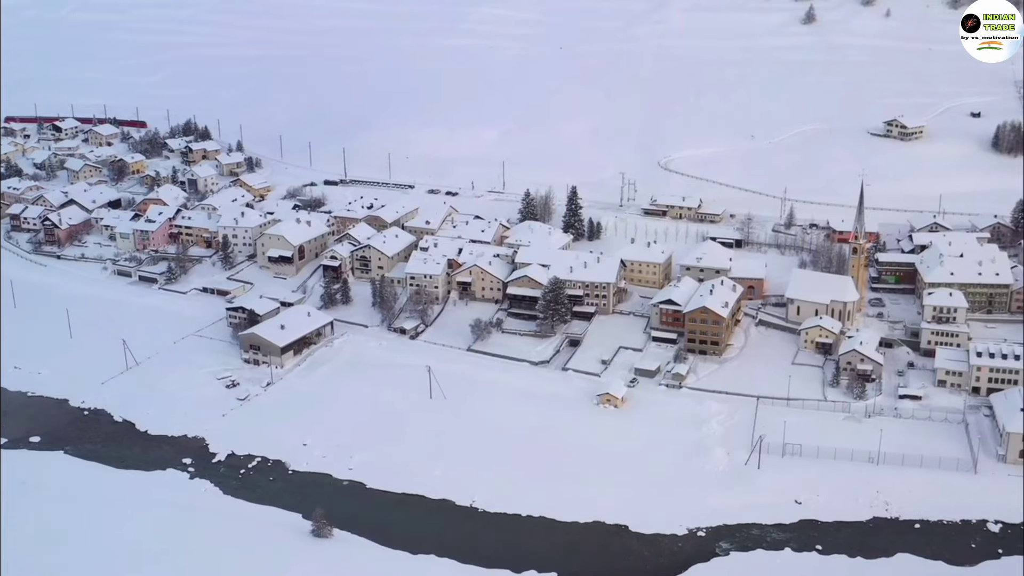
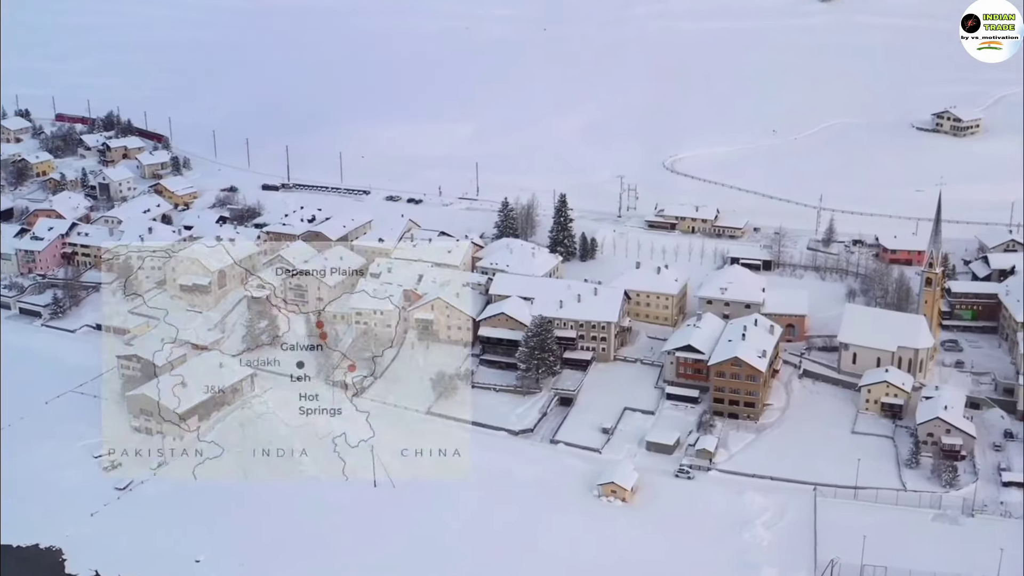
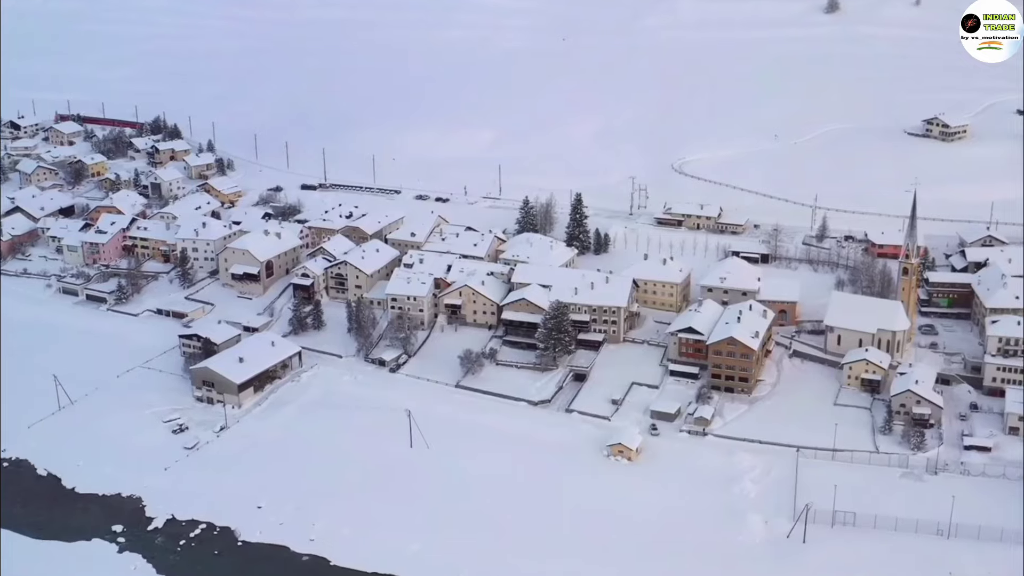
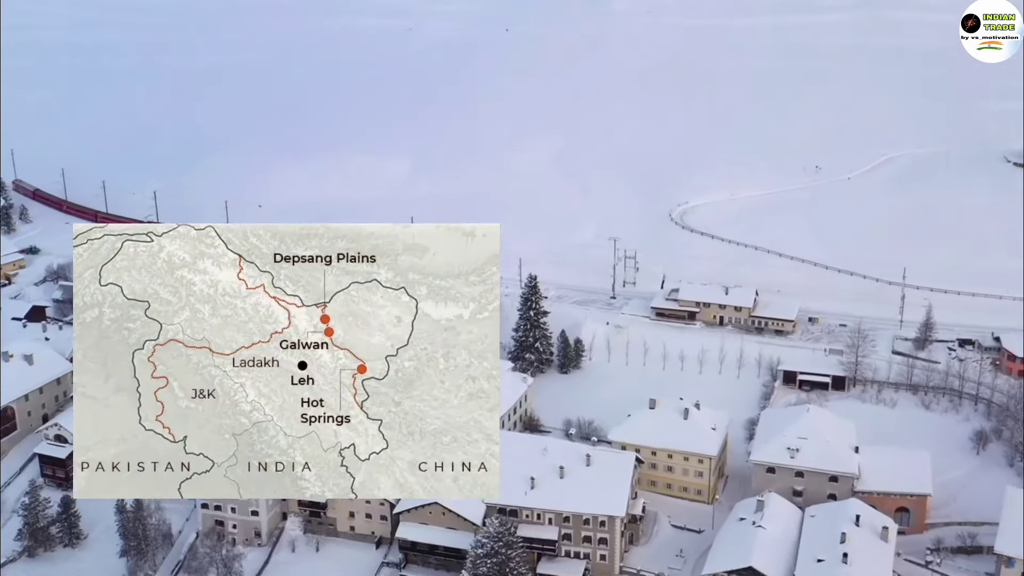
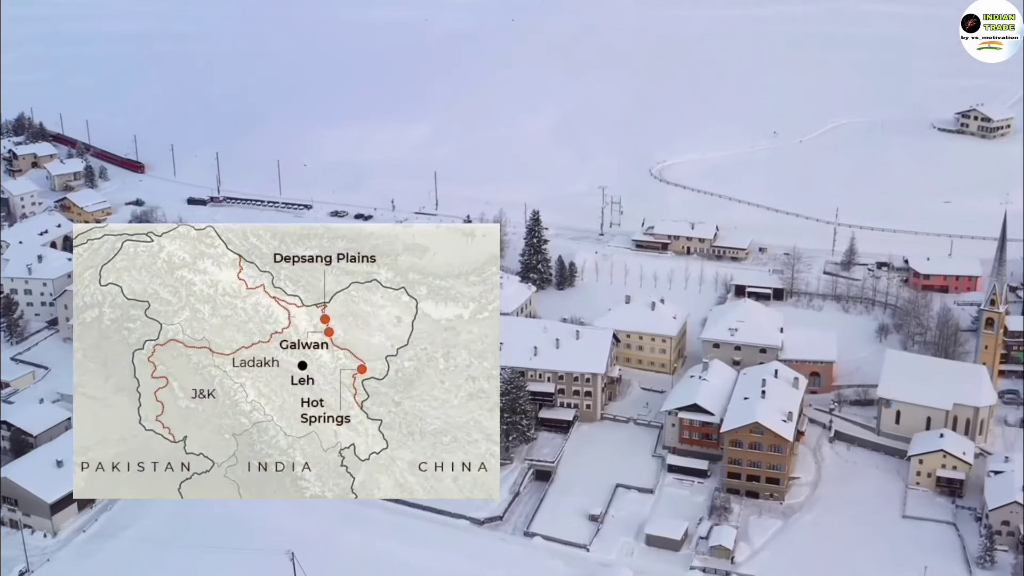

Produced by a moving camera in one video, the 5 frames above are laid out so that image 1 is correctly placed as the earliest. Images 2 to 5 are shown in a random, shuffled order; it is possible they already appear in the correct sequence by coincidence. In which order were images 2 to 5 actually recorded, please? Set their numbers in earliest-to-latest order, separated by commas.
3, 2, 5, 4
